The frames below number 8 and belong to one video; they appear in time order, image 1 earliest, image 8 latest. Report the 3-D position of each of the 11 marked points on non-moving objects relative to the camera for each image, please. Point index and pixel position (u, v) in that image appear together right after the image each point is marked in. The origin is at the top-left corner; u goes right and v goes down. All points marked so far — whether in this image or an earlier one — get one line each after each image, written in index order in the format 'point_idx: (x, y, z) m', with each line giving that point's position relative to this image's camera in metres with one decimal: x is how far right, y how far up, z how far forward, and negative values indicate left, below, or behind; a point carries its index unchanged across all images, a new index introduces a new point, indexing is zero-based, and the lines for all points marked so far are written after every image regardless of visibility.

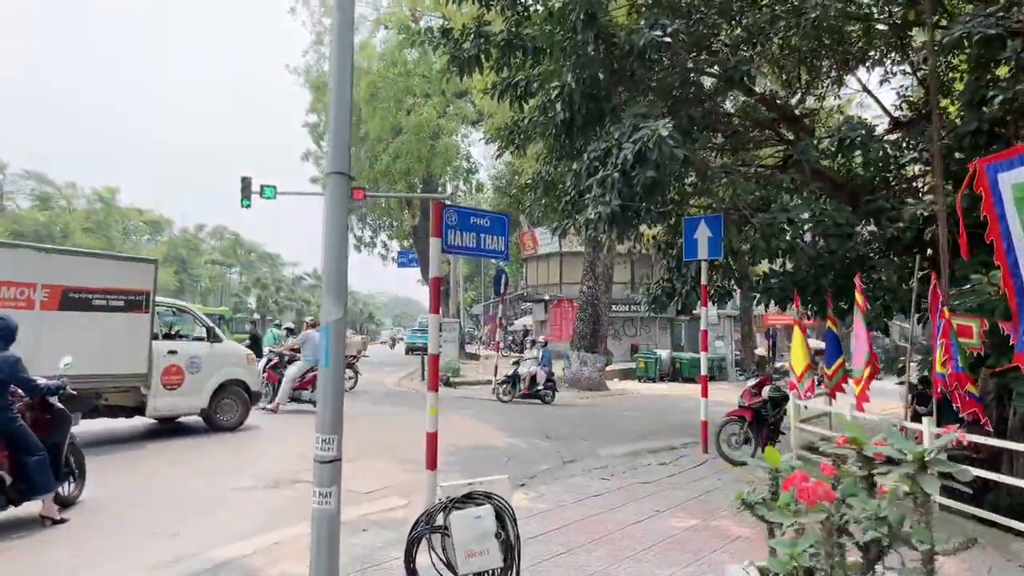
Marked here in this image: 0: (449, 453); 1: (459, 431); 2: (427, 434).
0: (-0.7, -2.0, +9.0) m
1: (-0.8, -2.1, +10.8) m
2: (-0.6, -1.0, +5.4) m
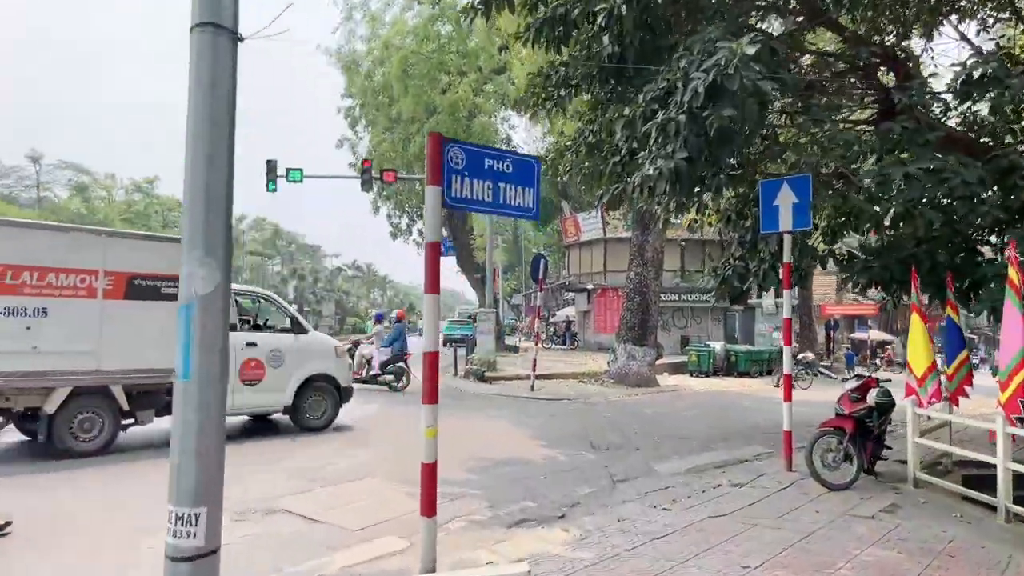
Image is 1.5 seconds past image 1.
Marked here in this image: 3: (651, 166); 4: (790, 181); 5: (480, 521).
0: (-0.4, -1.8, +7.4) m
1: (-0.3, -1.9, +9.2) m
2: (-0.5, -0.9, +3.8) m
3: (+1.2, +1.0, +6.3) m
4: (+2.8, +1.1, +7.5) m
5: (-0.2, -1.8, +5.6) m
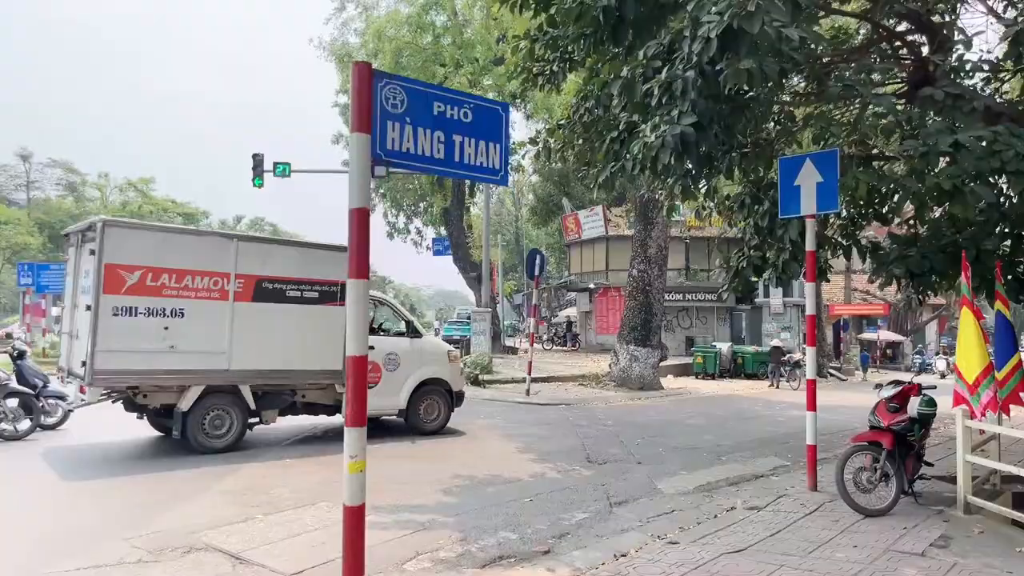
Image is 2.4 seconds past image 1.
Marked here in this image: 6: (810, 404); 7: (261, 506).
0: (-0.5, -1.7, +6.4) m
1: (-0.4, -1.8, +8.2) m
2: (-0.6, -0.8, +2.8) m
3: (+1.0, +1.1, +5.3) m
4: (+2.6, +1.1, +6.5) m
5: (-0.4, -1.7, +4.7) m
6: (+2.6, -1.0, +6.6) m
7: (-1.9, -1.7, +5.8) m
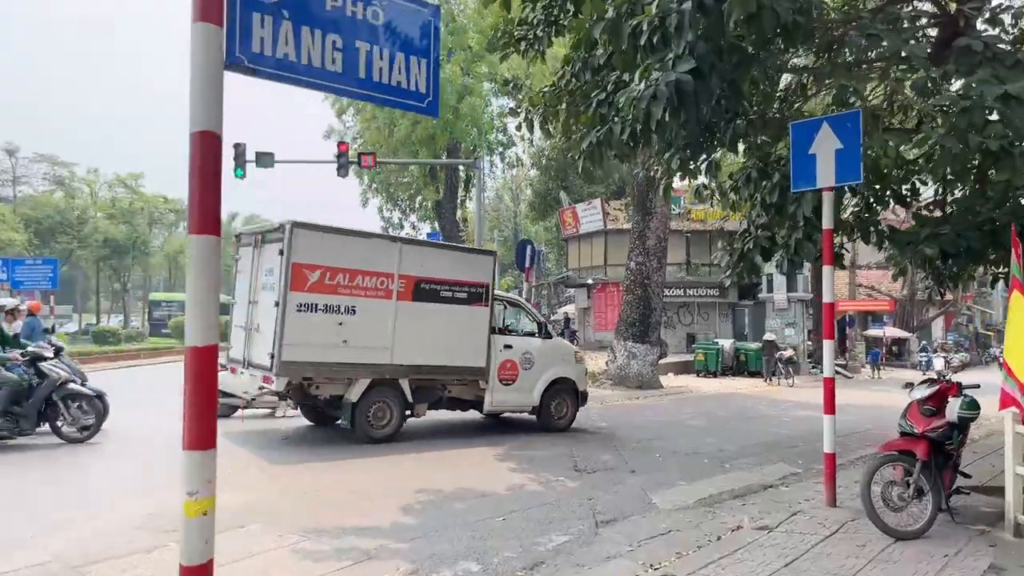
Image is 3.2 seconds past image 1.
0: (-0.7, -1.6, +5.5) m
1: (-0.7, -1.7, +7.4) m
2: (-0.9, -0.7, +1.9) m
3: (+0.8, +1.2, +4.4) m
4: (+2.4, +1.3, +5.6) m
5: (-0.6, -1.6, +3.8) m
6: (+2.4, -0.9, +5.7) m
7: (-2.2, -1.6, +4.9) m
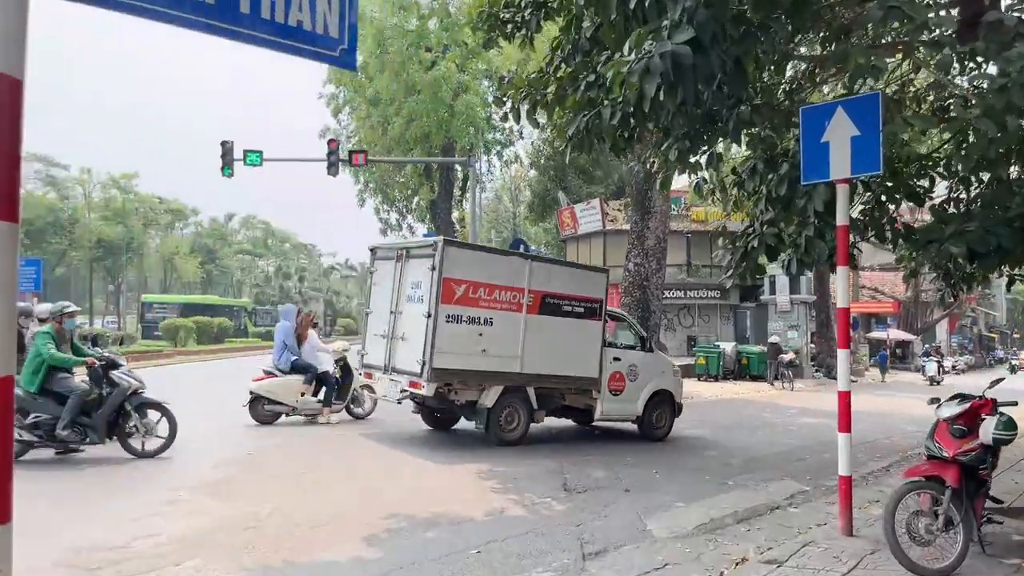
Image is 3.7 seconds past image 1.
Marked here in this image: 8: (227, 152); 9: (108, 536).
0: (-0.9, -1.6, +5.0) m
1: (-0.8, -1.7, +6.8) m
2: (-1.0, -0.7, +1.4) m
3: (+0.6, +1.2, +3.8) m
4: (+2.3, +1.2, +5.0) m
5: (-0.8, -1.6, +3.2) m
6: (+2.3, -0.9, +5.1) m
7: (-2.3, -1.6, +4.3) m
8: (-7.6, +3.6, +19.7) m
9: (-2.6, -1.6, +4.8) m
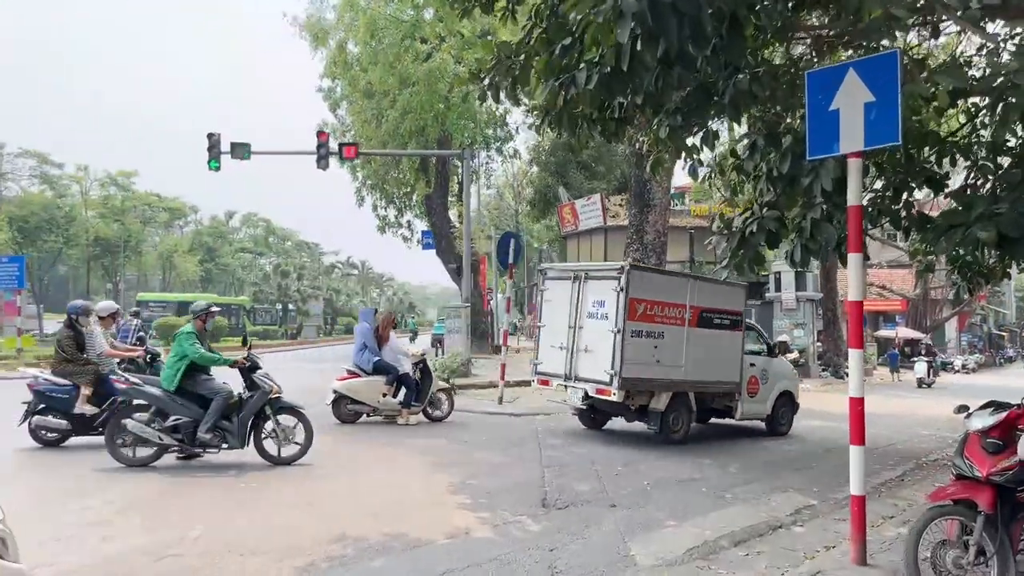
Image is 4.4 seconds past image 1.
0: (-1.1, -1.6, +4.3) m
1: (-1.0, -1.7, +6.1) m
2: (-1.3, -0.7, +0.7) m
3: (+0.4, +1.2, +3.2) m
4: (+2.0, +1.3, +4.3) m
5: (-1.0, -1.6, +2.6) m
6: (+2.1, -0.9, +4.4) m
7: (-2.5, -1.5, +3.7) m
8: (-7.7, +3.7, +19.1) m
9: (-2.8, -1.6, +4.1) m
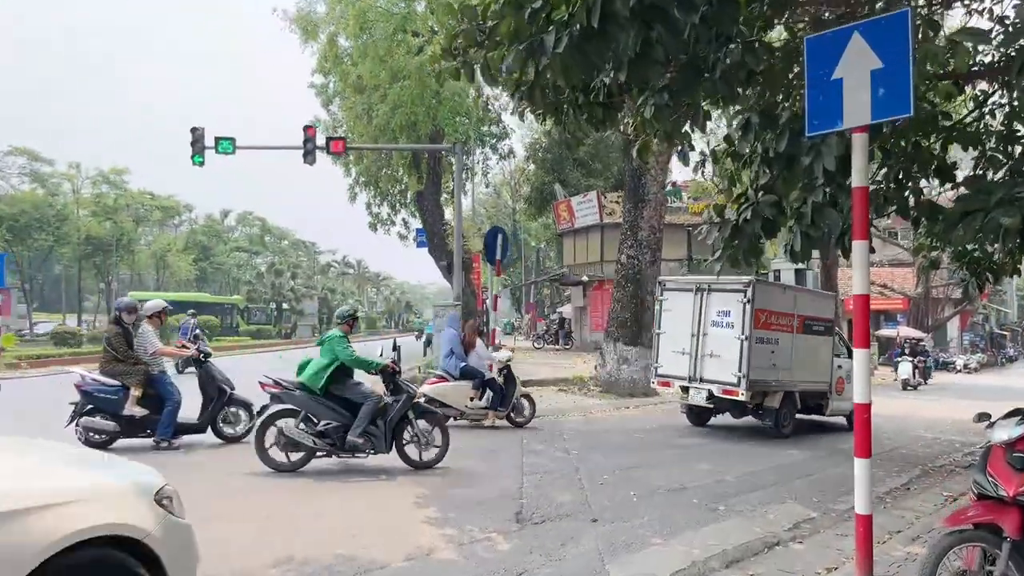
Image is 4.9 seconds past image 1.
0: (-1.3, -1.5, +3.8) m
1: (-1.2, -1.6, +5.6) m
2: (-1.5, -0.6, +0.2) m
3: (+0.2, +1.3, +2.7) m
4: (+1.8, +1.3, +3.8) m
5: (-1.2, -1.5, +2.1) m
6: (+1.9, -0.8, +3.9) m
7: (-2.7, -1.5, +3.2) m
8: (-7.9, +3.7, +18.6) m
9: (-3.0, -1.5, +3.6) m
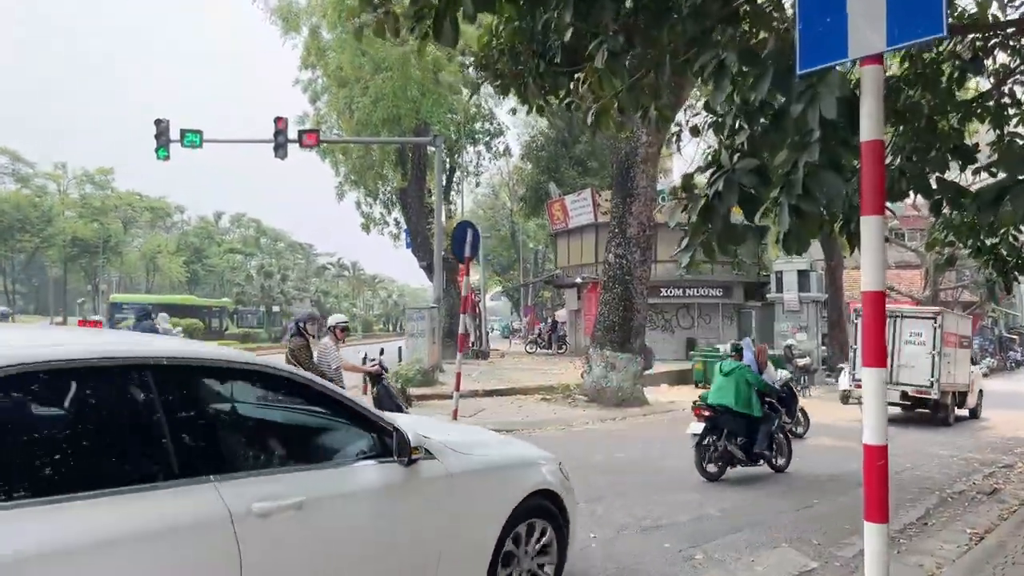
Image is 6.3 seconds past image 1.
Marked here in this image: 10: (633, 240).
0: (-1.8, -1.5, +2.7) m
1: (-1.7, -1.6, +4.5) m
2: (-2.0, -0.6, -0.9) m
3: (-0.3, +1.3, +1.6) m
4: (+1.3, +1.4, +2.7) m
5: (-1.7, -1.5, +1.0) m
6: (+1.4, -0.8, +2.8) m
7: (-3.2, -1.5, +2.1) m
8: (-8.3, +3.7, +17.6) m
9: (-3.5, -1.5, +2.5) m
10: (+2.4, +0.9, +14.3) m
